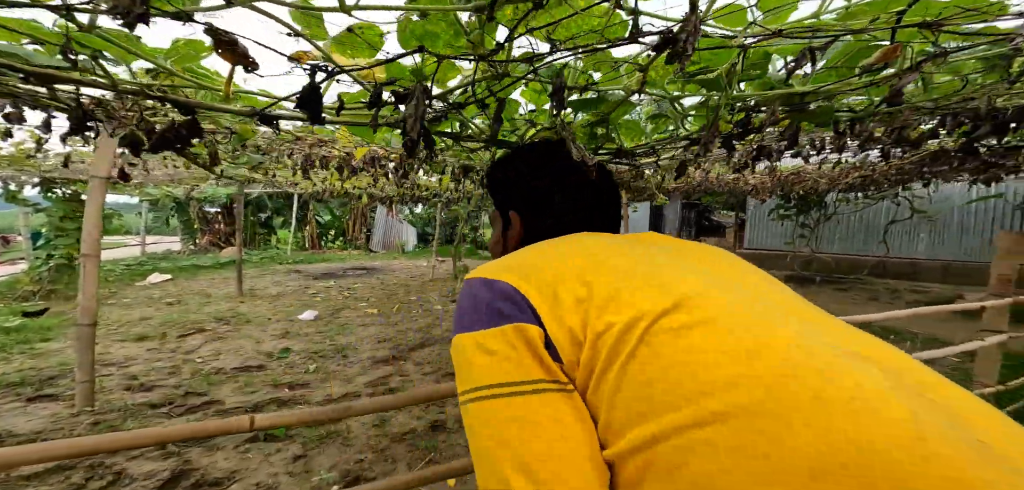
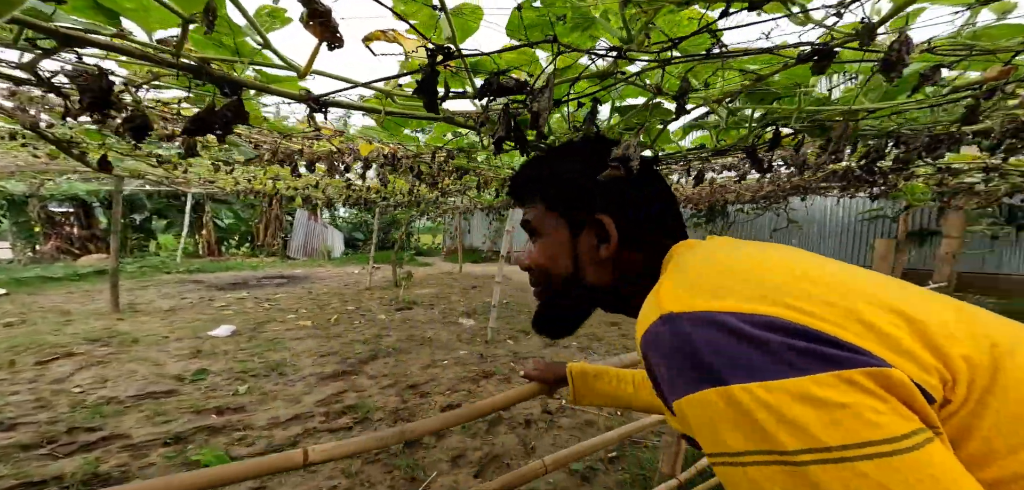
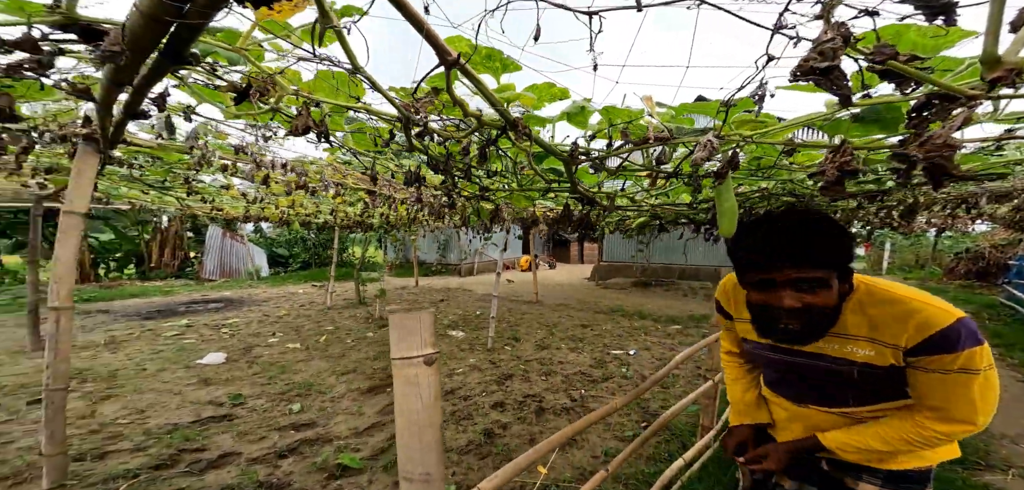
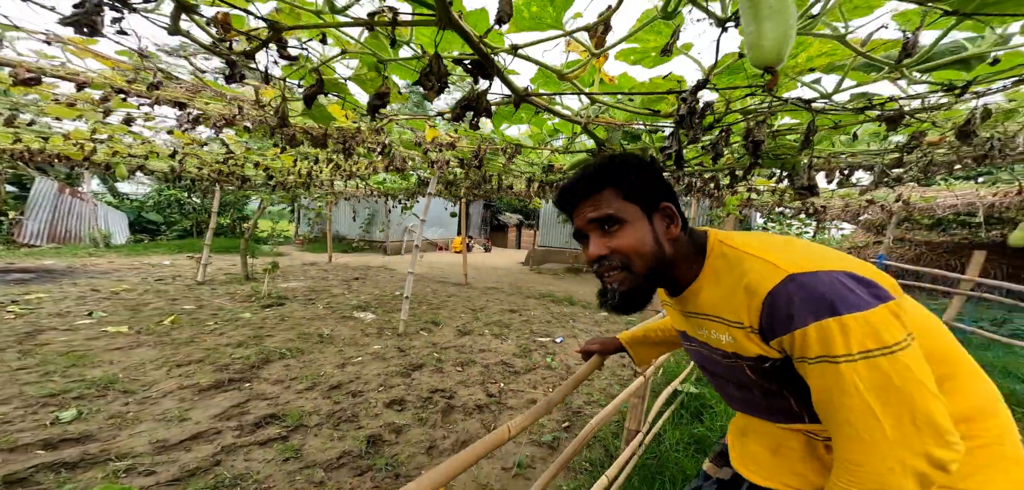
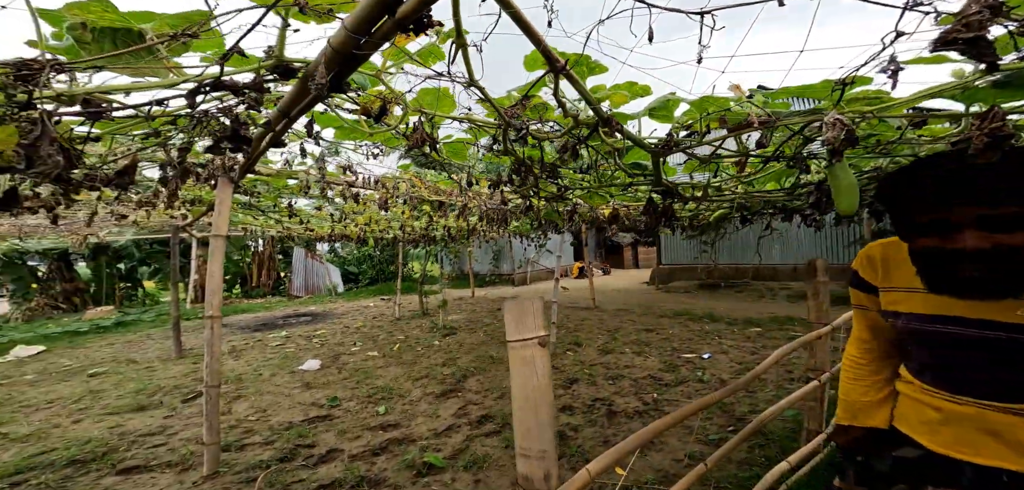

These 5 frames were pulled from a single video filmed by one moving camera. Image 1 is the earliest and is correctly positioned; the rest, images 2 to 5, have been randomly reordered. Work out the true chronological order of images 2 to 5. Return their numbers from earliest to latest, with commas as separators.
2, 4, 3, 5
